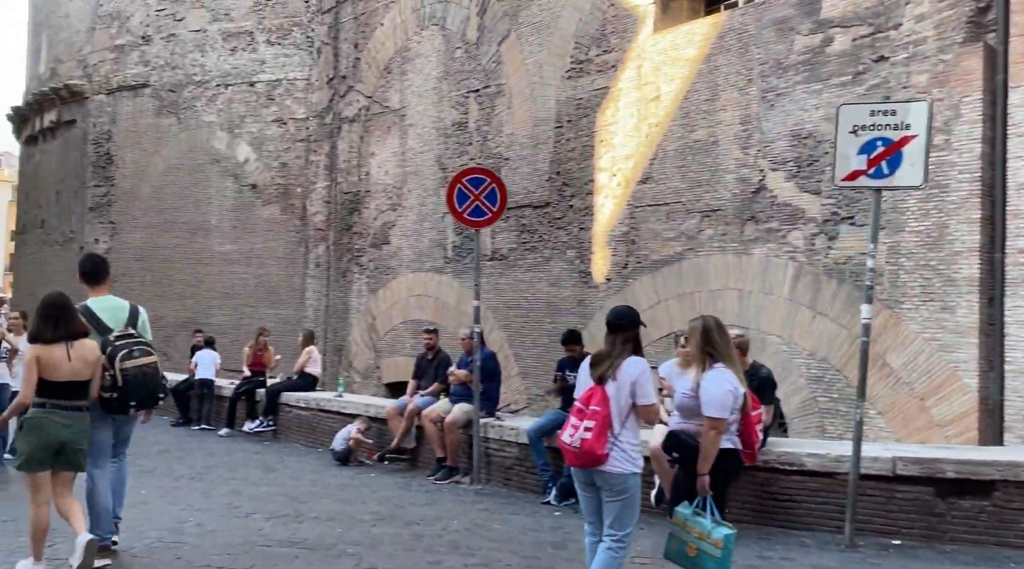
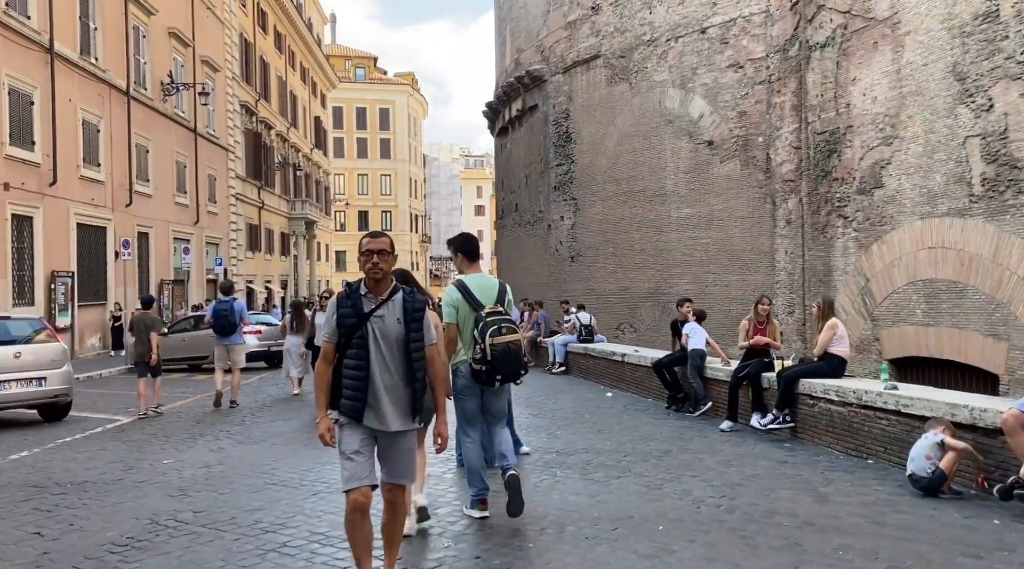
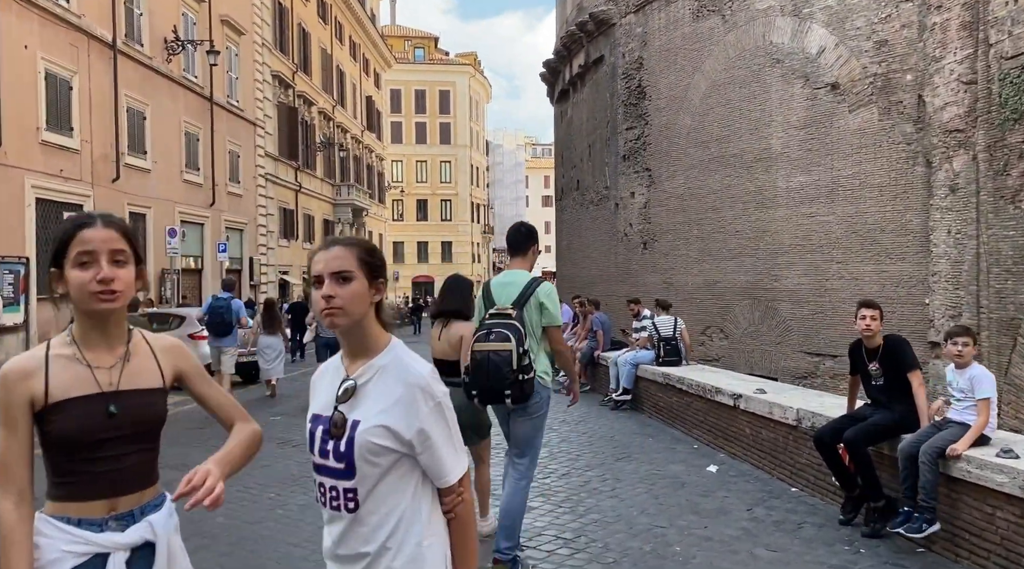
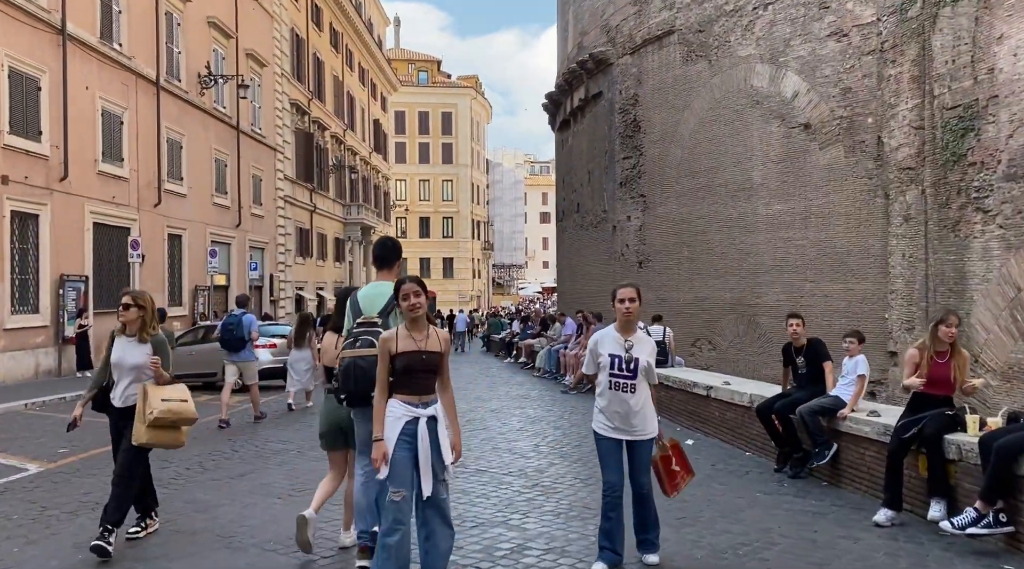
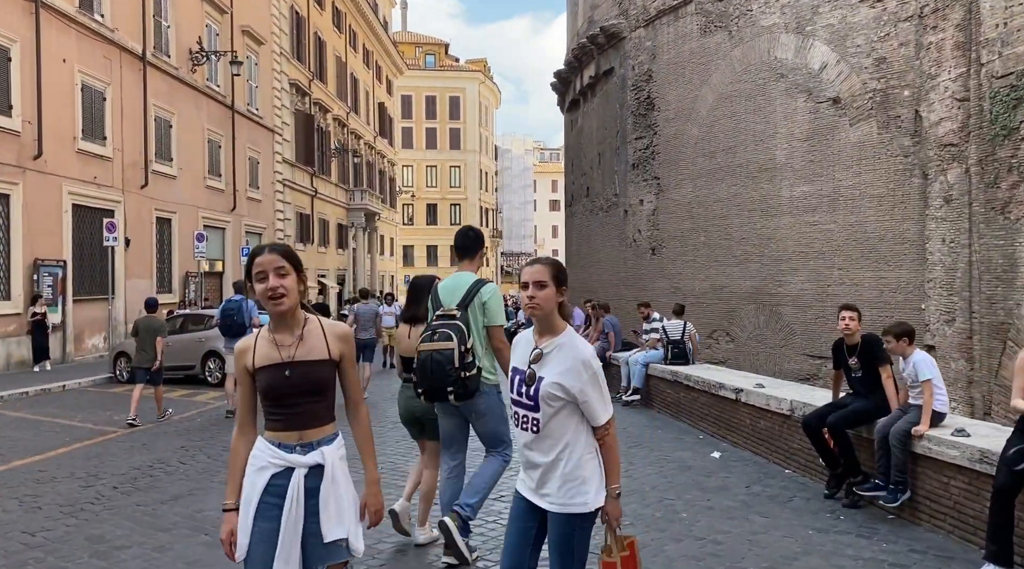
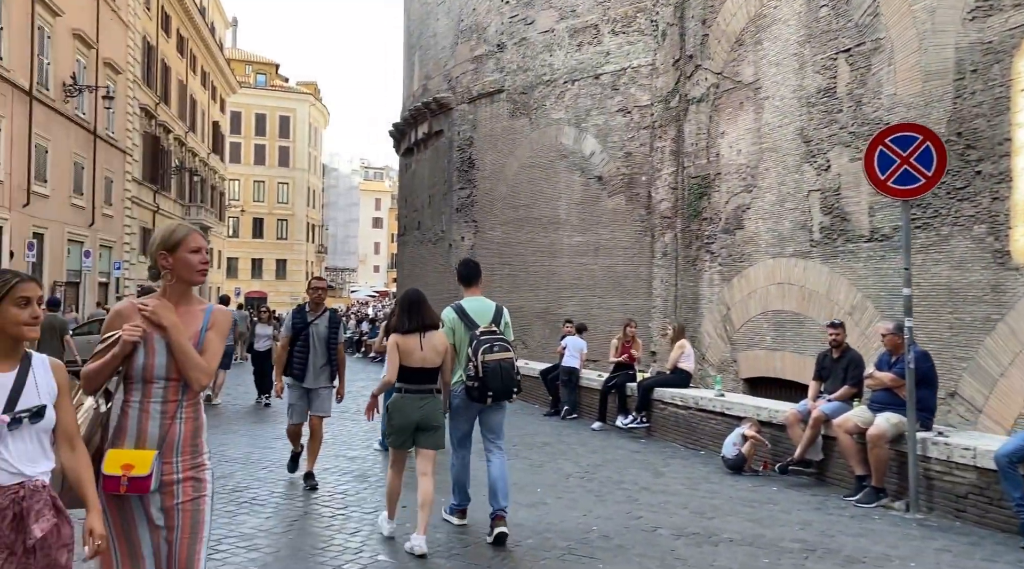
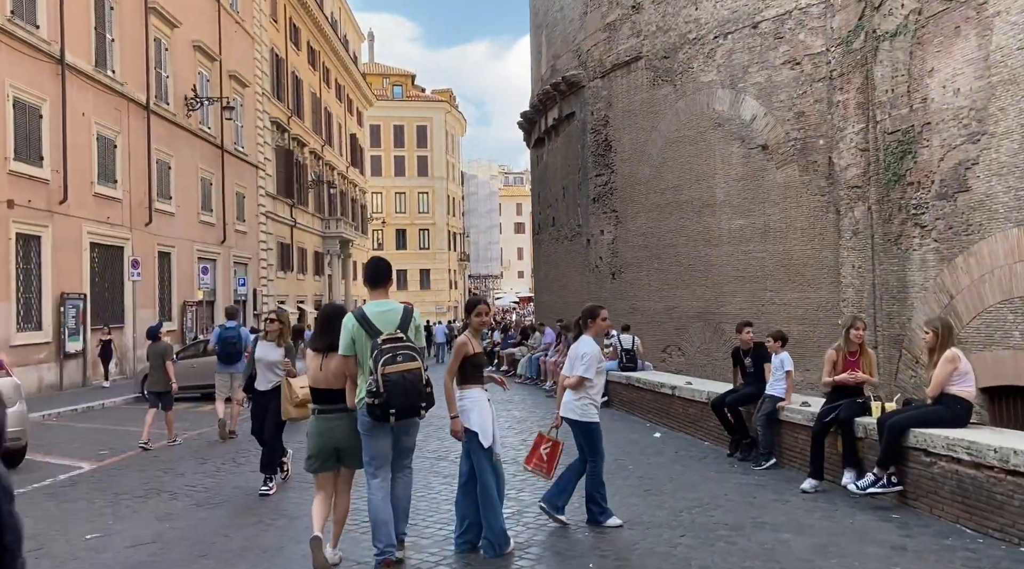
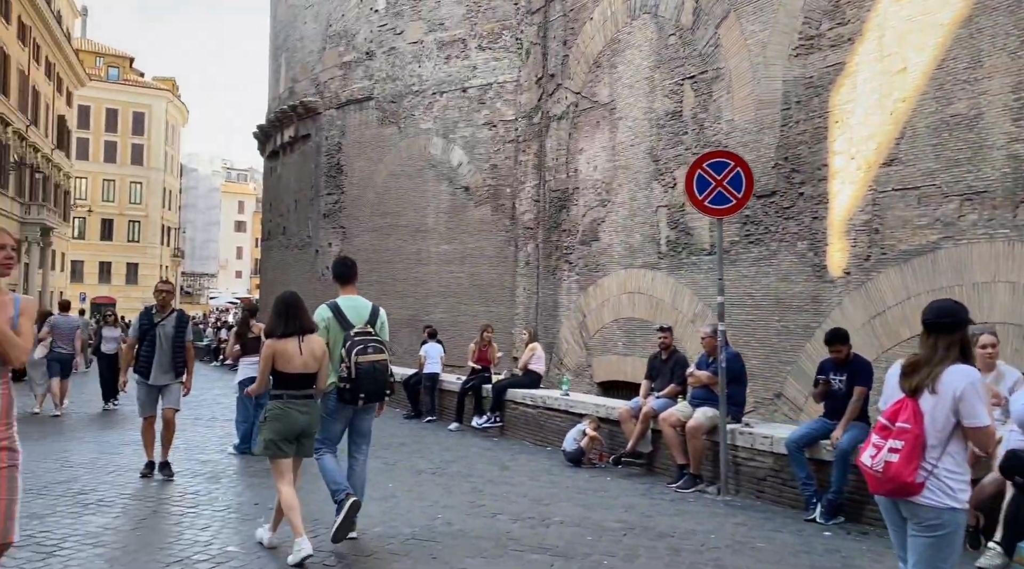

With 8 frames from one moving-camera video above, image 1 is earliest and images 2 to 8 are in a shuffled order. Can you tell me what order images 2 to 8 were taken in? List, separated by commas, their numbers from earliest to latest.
8, 6, 2, 7, 4, 5, 3
